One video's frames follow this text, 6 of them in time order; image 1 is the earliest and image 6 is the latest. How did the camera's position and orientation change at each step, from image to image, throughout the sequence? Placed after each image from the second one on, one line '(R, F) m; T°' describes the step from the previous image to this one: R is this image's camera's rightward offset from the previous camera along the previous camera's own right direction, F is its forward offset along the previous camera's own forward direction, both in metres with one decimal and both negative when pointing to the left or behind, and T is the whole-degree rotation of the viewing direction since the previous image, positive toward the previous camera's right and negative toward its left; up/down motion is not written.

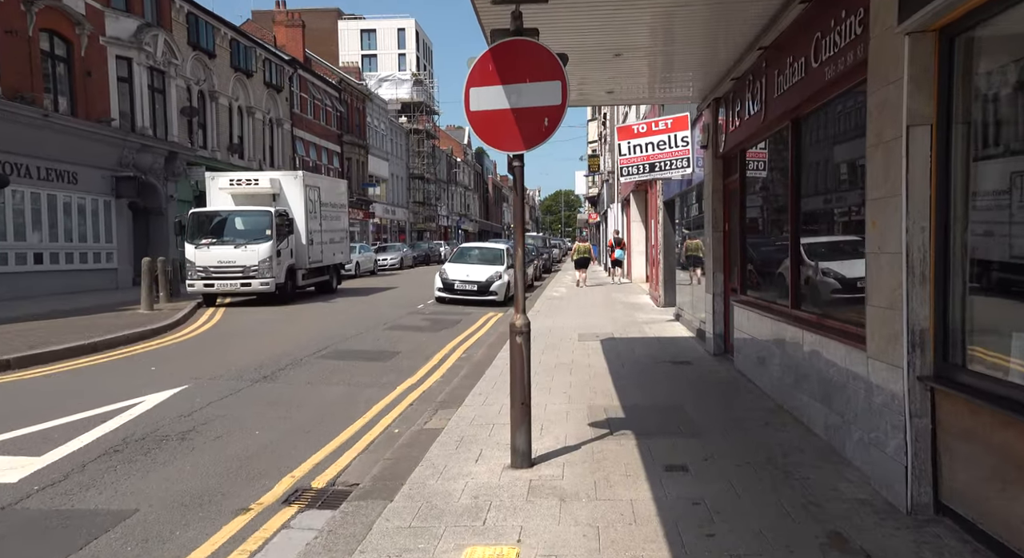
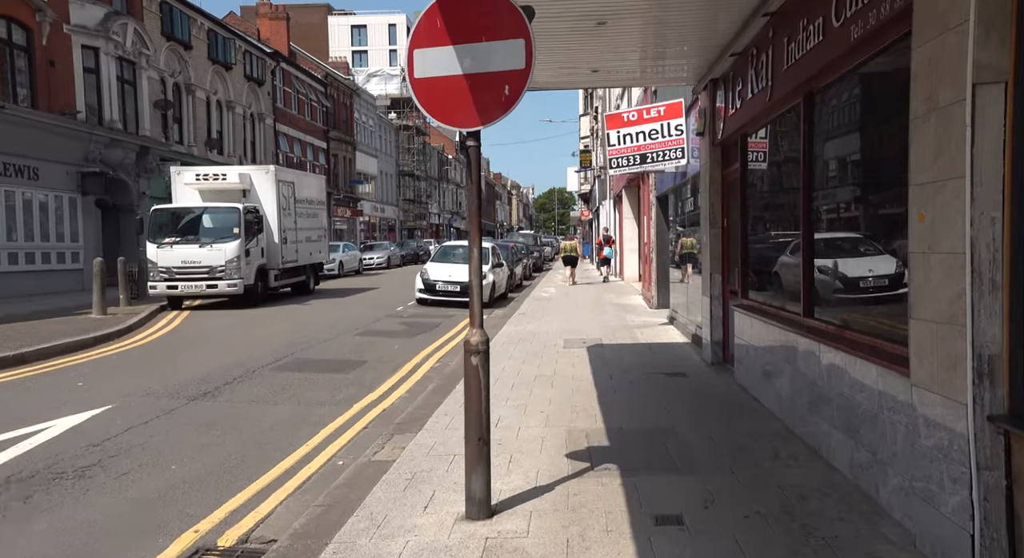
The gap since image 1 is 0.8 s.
(+0.2, +0.9) m; 0°
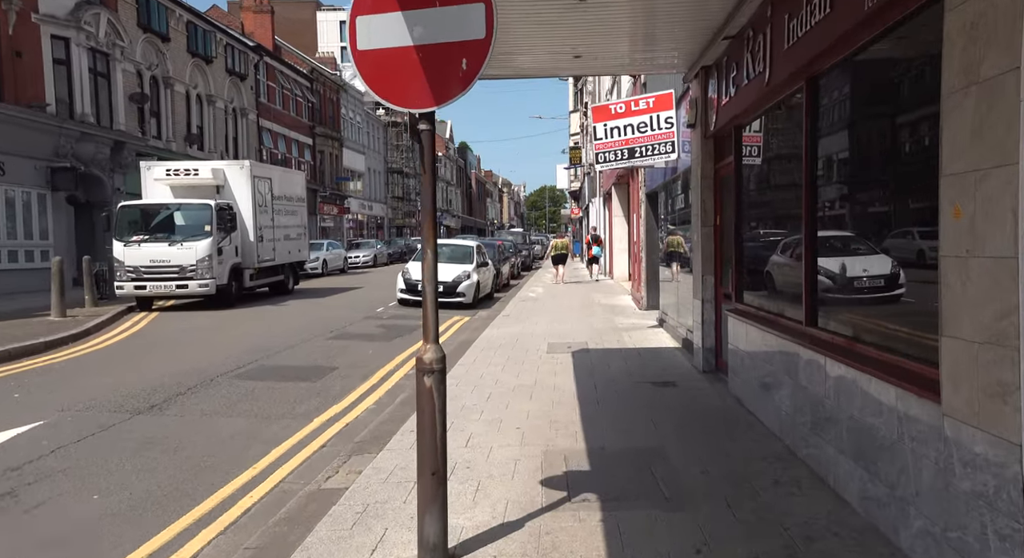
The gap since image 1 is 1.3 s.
(+0.2, +0.6) m; +1°
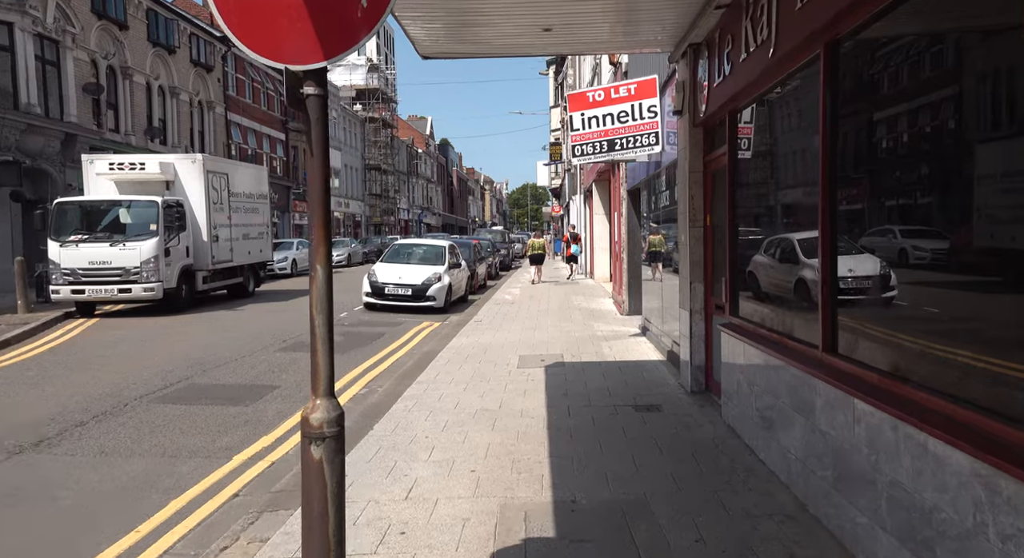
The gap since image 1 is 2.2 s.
(+0.2, +1.0) m; +1°
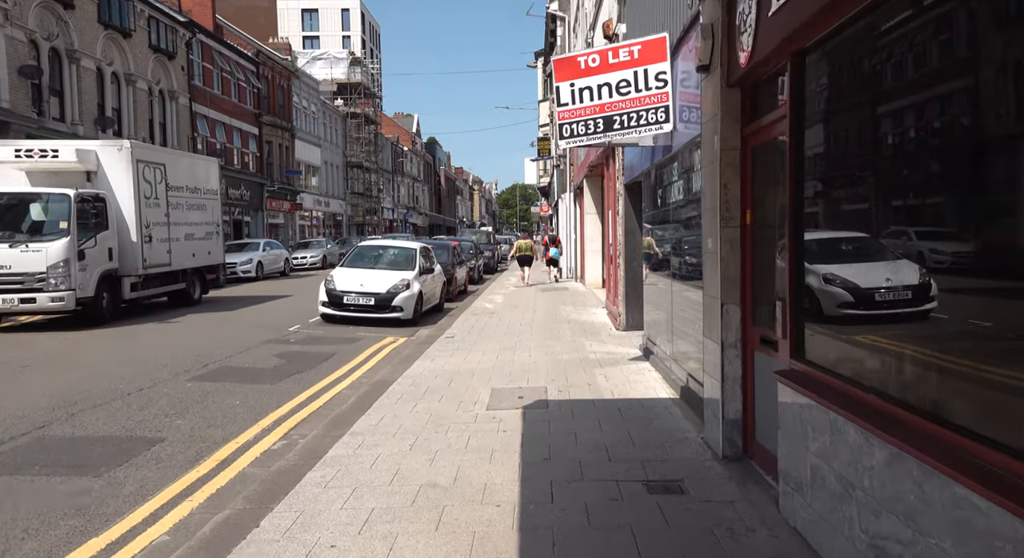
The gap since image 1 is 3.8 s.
(+0.2, +1.9) m; +1°
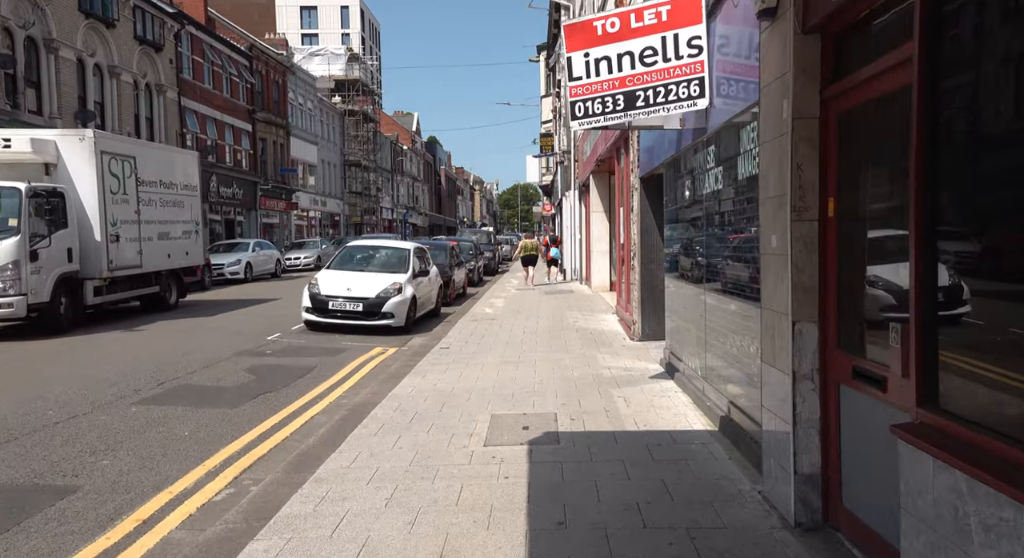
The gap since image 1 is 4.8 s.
(0.0, +1.2) m; 0°
